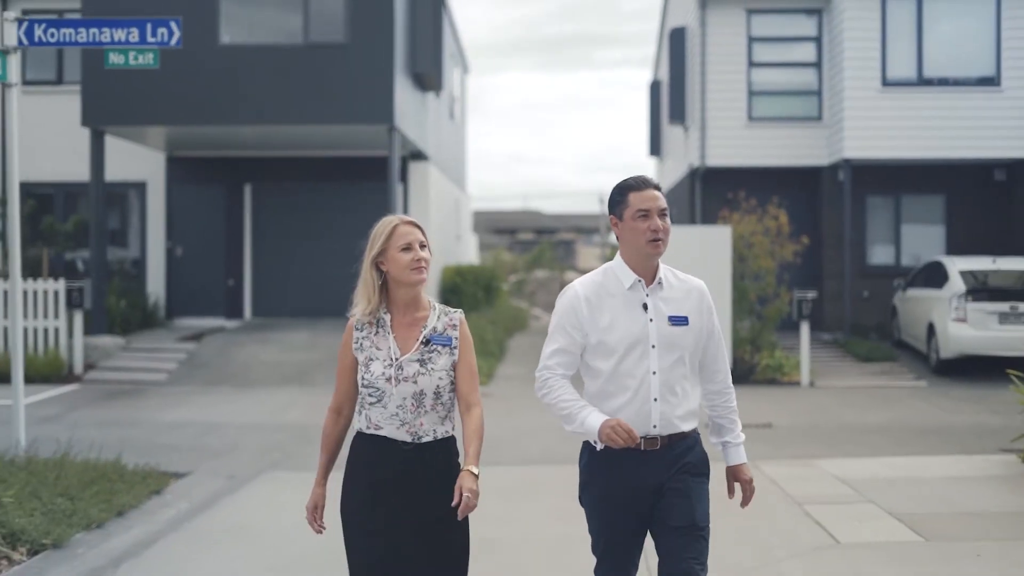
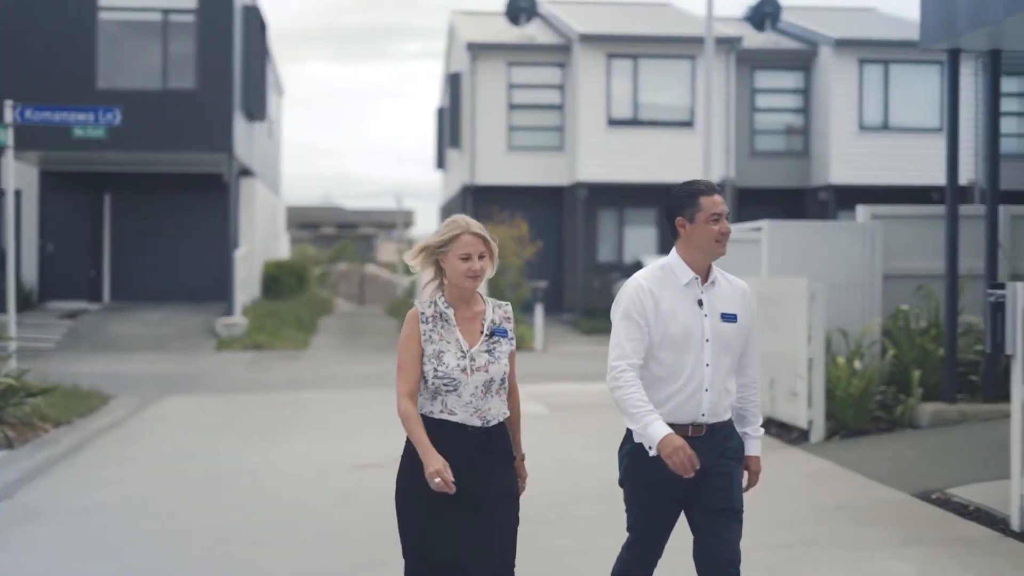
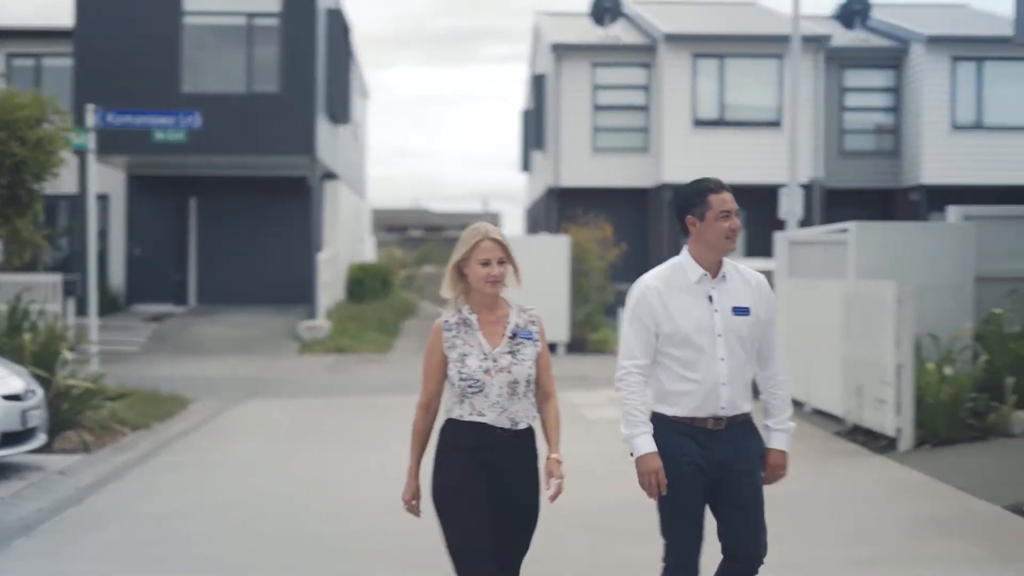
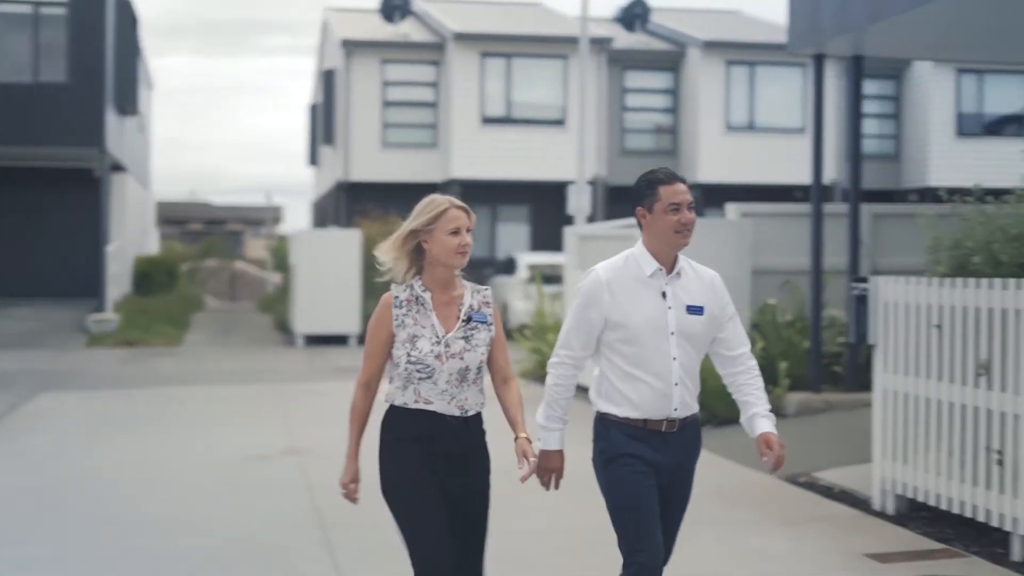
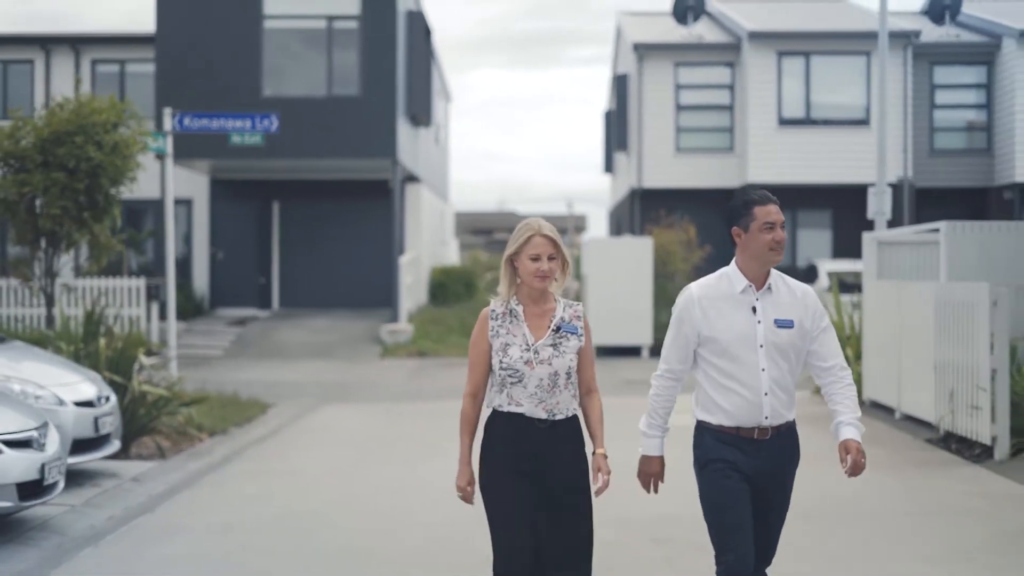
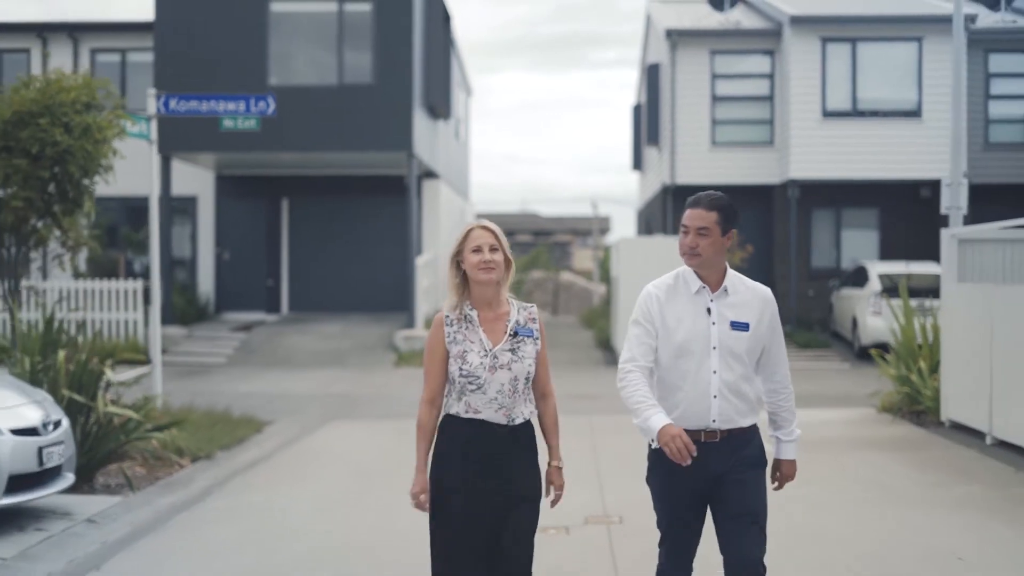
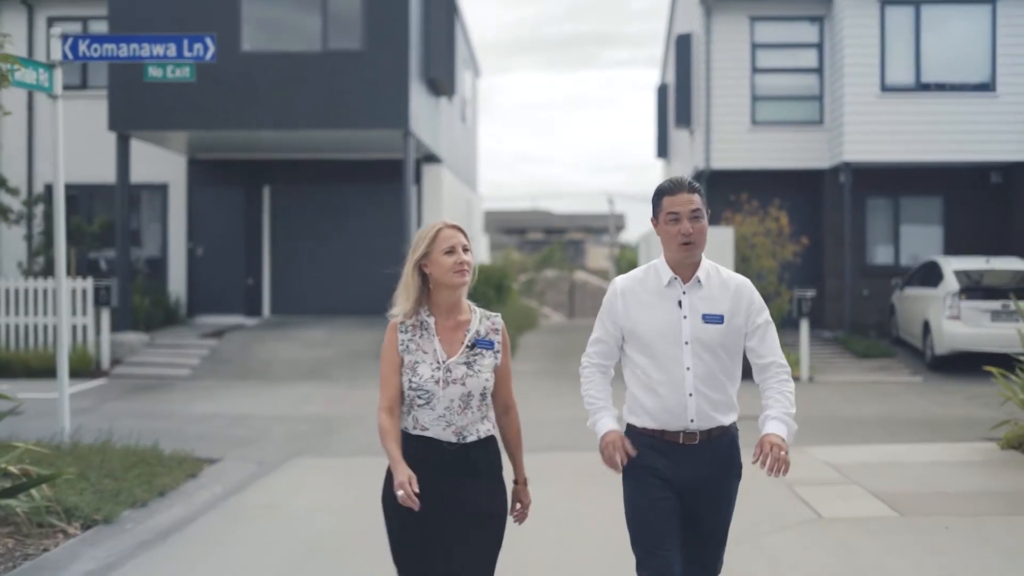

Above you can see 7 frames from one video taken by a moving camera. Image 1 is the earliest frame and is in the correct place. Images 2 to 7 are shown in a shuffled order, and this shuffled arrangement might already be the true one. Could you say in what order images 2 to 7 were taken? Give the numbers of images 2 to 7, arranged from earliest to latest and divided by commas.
7, 6, 5, 3, 2, 4
